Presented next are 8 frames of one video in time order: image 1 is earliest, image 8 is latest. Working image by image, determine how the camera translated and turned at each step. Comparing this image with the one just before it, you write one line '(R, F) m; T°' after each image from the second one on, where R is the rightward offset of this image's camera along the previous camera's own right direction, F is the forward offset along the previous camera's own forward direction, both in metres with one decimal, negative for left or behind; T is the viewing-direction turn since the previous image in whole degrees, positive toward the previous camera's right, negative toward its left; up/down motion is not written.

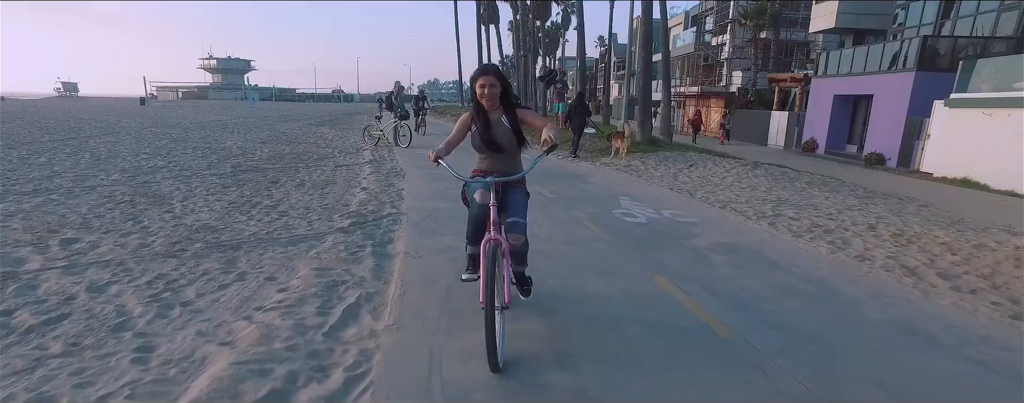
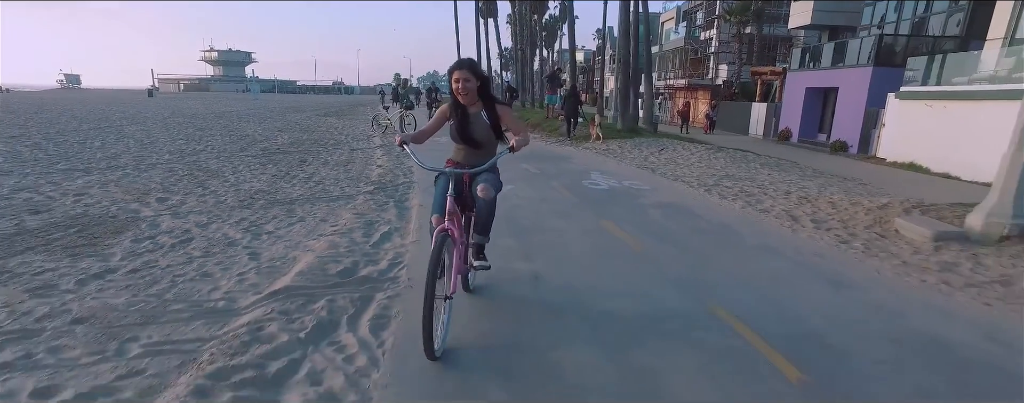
(+0.1, -1.8) m; 0°
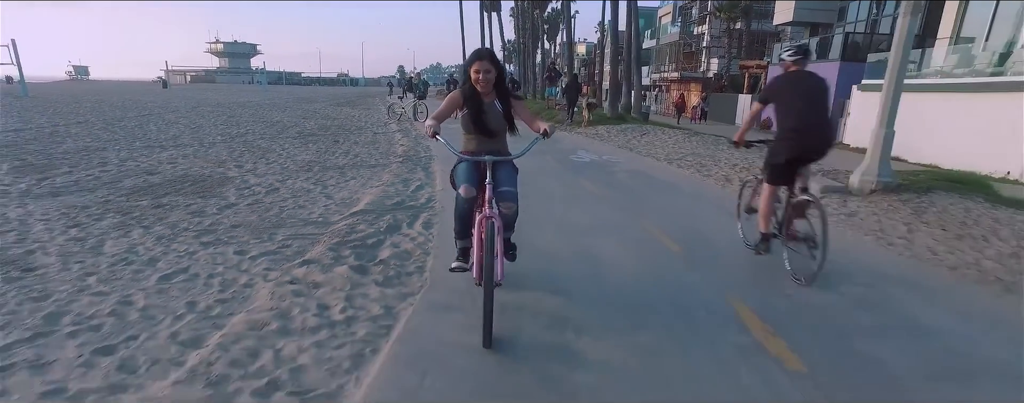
(0.0, -2.1) m; 0°
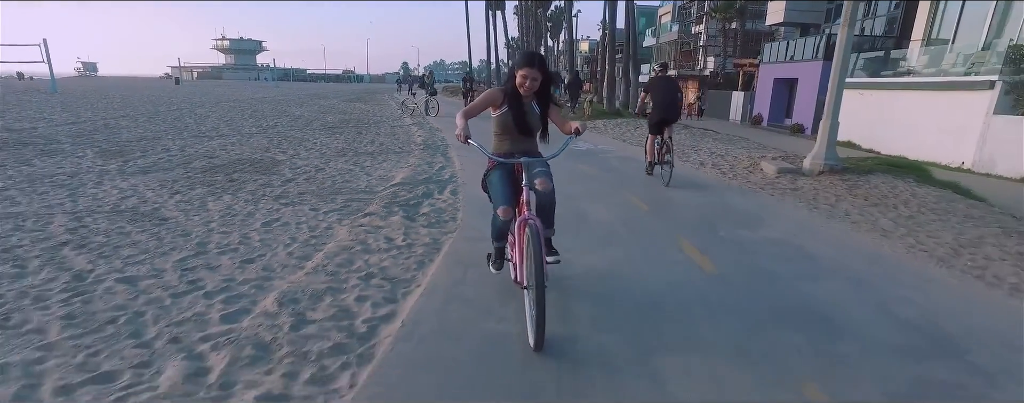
(0.0, -1.5) m; 0°
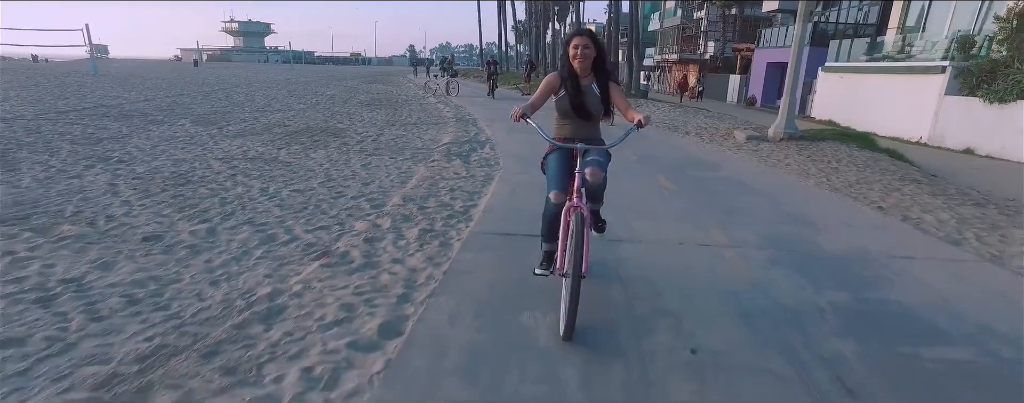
(-0.3, -2.3) m; 0°
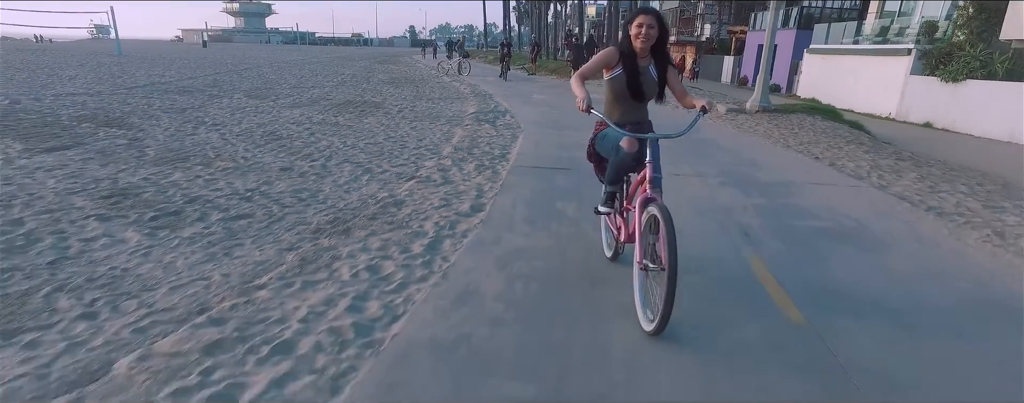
(-0.3, -2.0) m; 0°
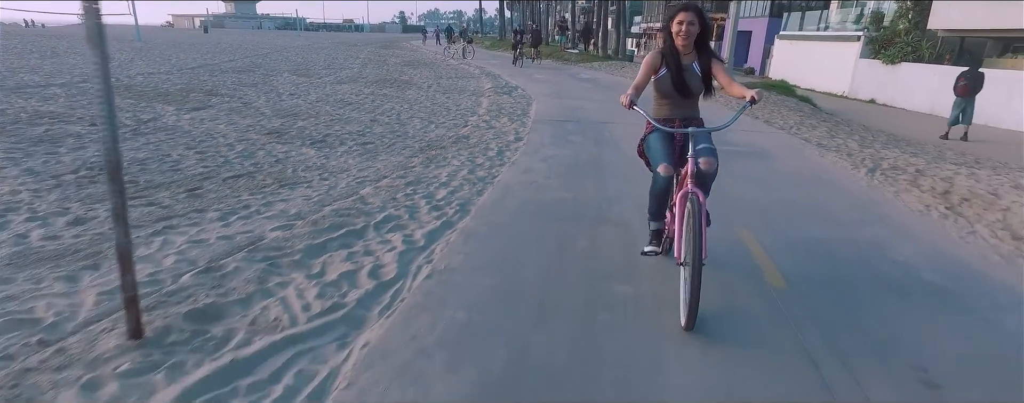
(-0.5, -2.8) m; +1°
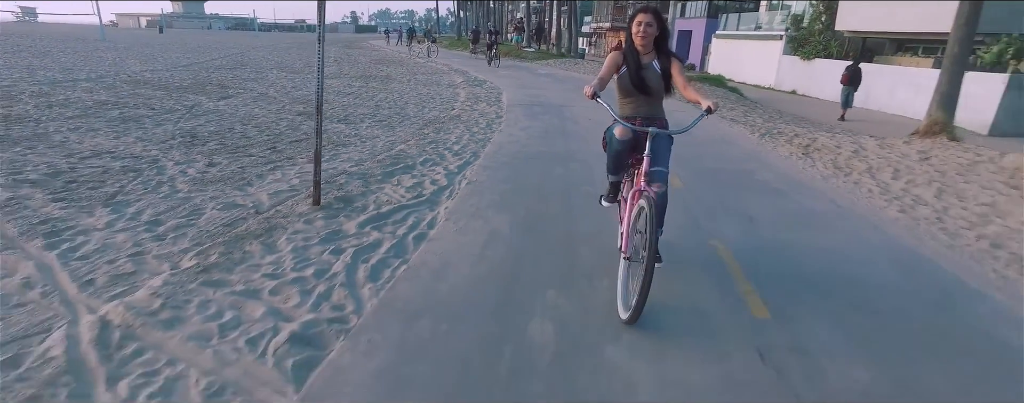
(-0.5, -2.2) m; +4°
